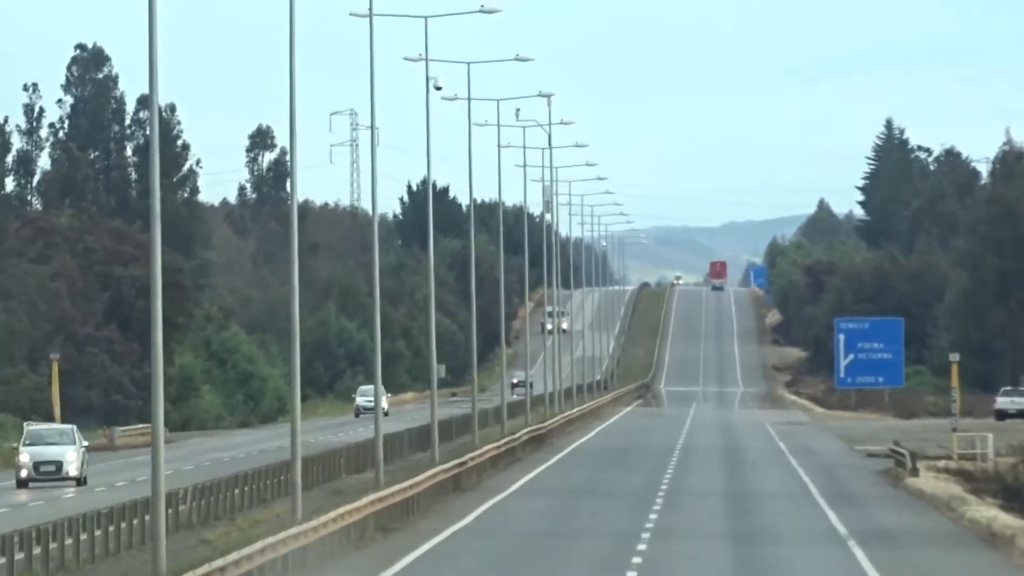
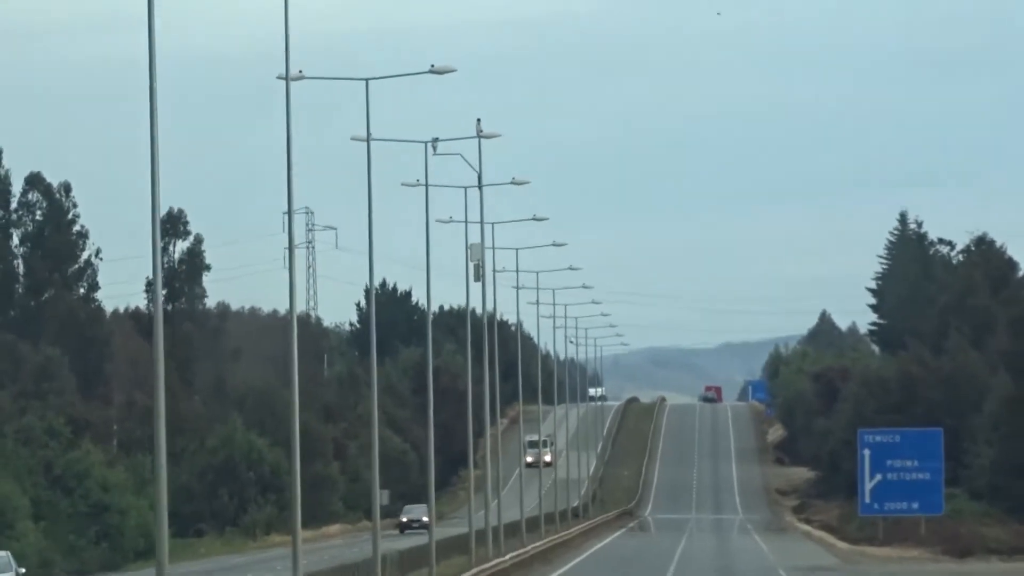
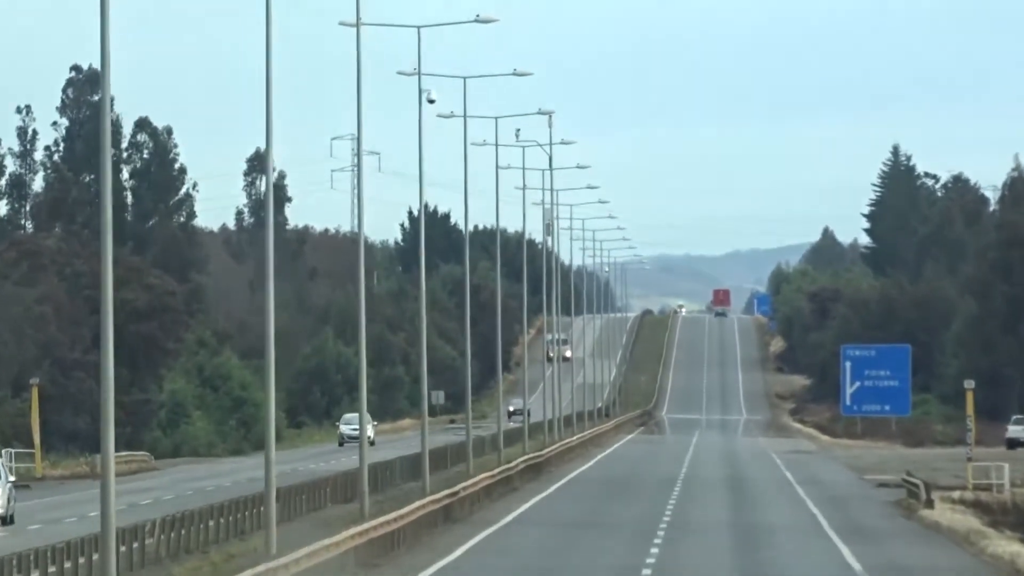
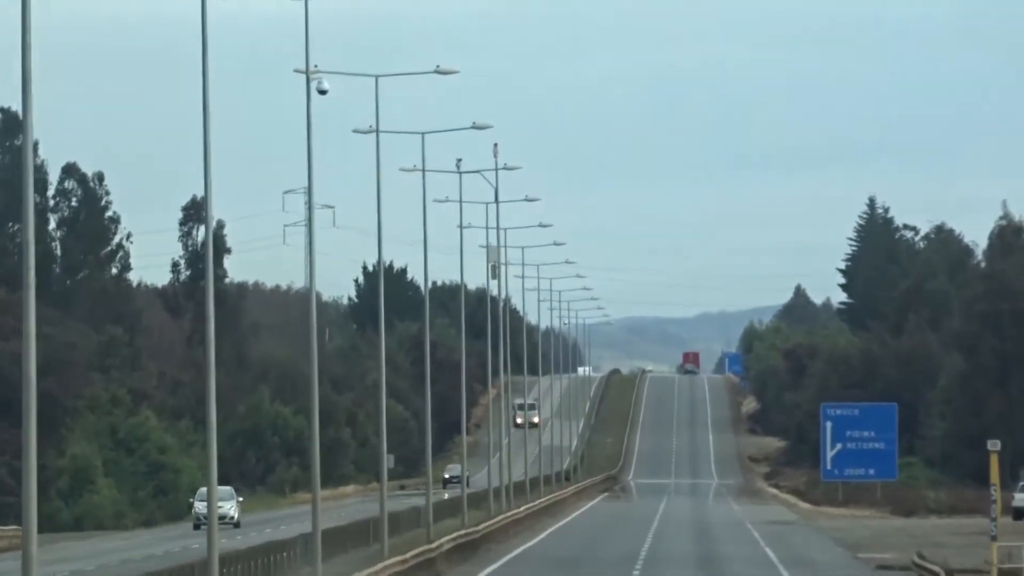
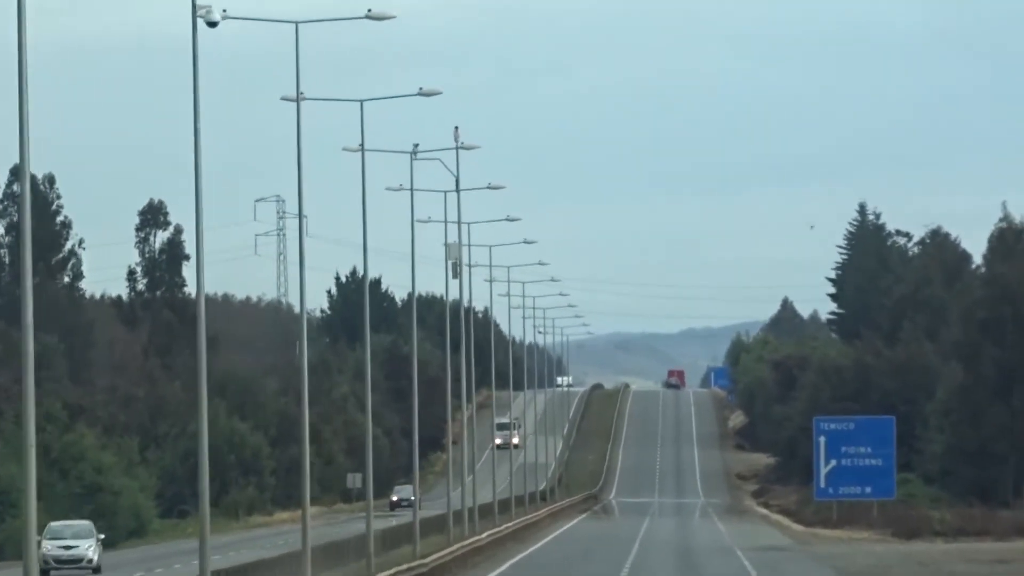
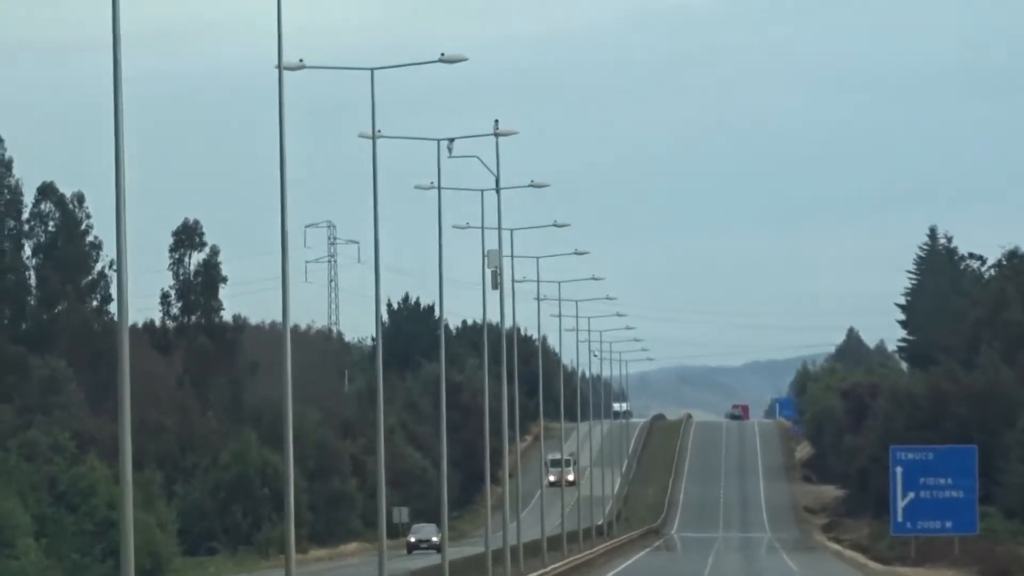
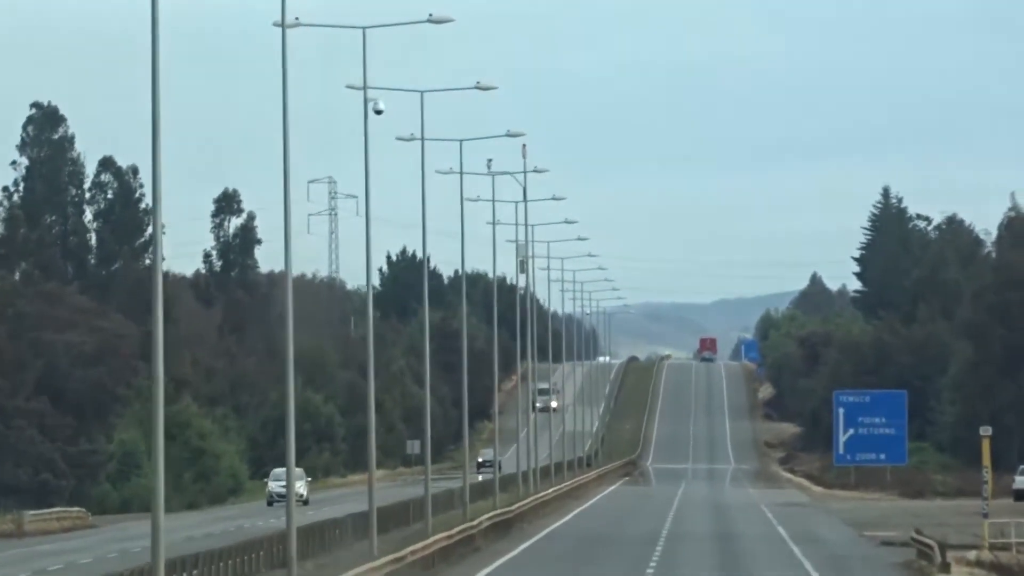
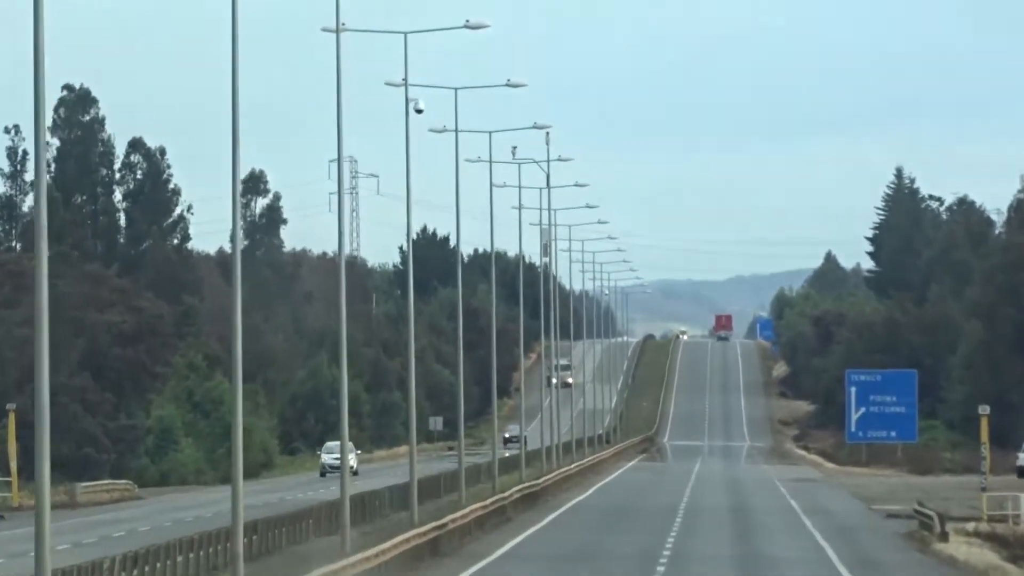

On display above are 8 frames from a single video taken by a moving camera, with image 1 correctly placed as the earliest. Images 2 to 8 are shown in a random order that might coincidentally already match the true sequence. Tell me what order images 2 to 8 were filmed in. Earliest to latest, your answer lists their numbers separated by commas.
3, 8, 7, 4, 5, 2, 6
